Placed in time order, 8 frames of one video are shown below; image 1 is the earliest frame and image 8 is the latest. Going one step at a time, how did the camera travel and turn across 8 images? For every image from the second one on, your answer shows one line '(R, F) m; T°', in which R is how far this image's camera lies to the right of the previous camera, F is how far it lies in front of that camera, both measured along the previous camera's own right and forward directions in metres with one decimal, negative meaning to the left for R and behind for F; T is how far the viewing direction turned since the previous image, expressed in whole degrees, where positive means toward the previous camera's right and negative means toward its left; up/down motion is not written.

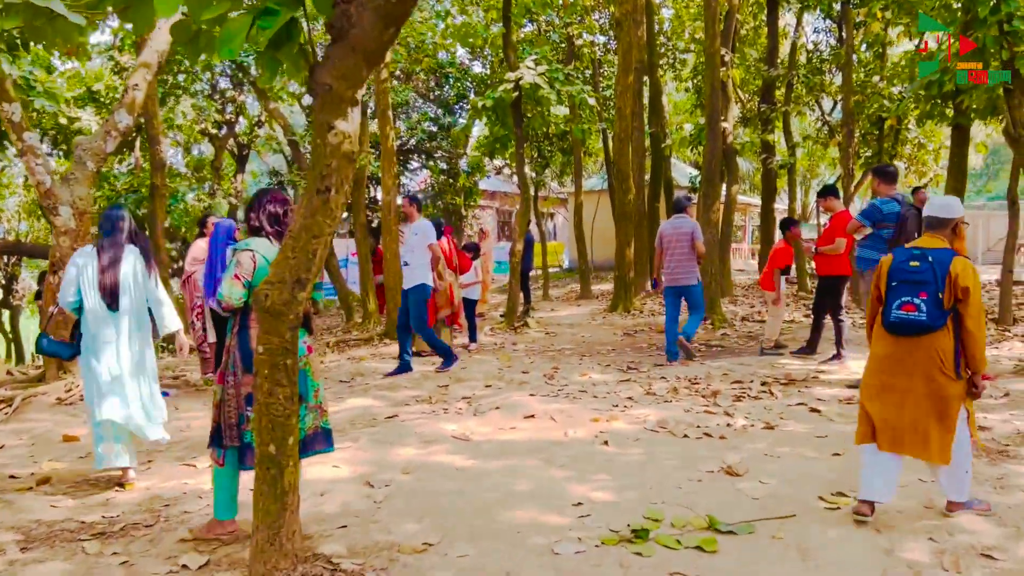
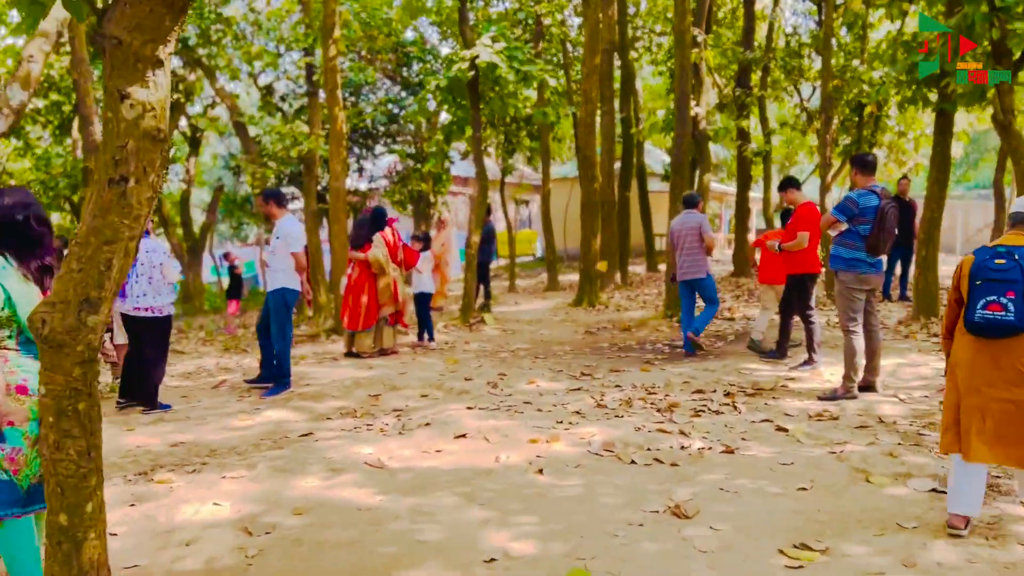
(+0.3, +0.8) m; +1°
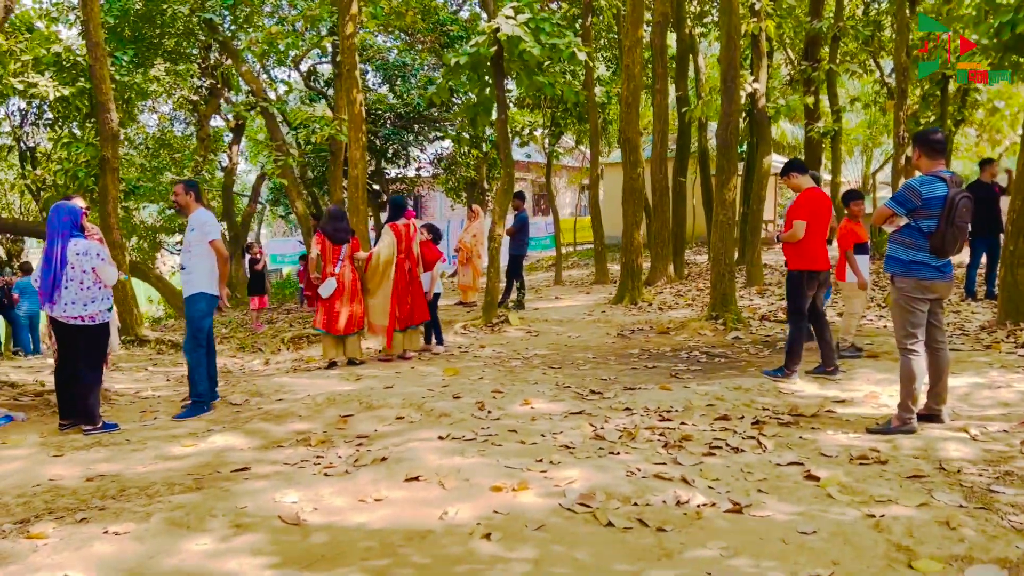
(+0.6, +1.0) m; -5°
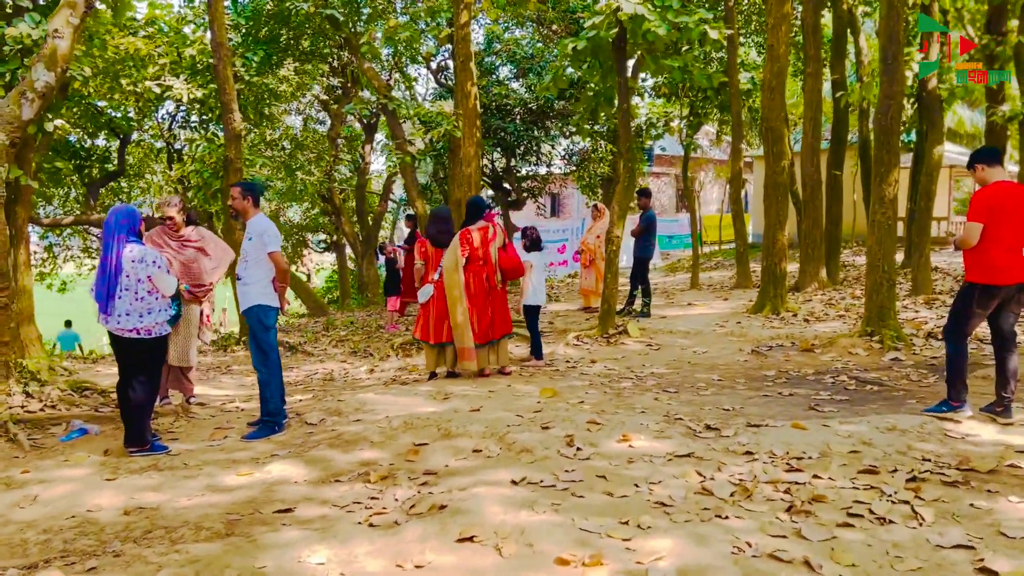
(+0.3, +0.9) m; -10°
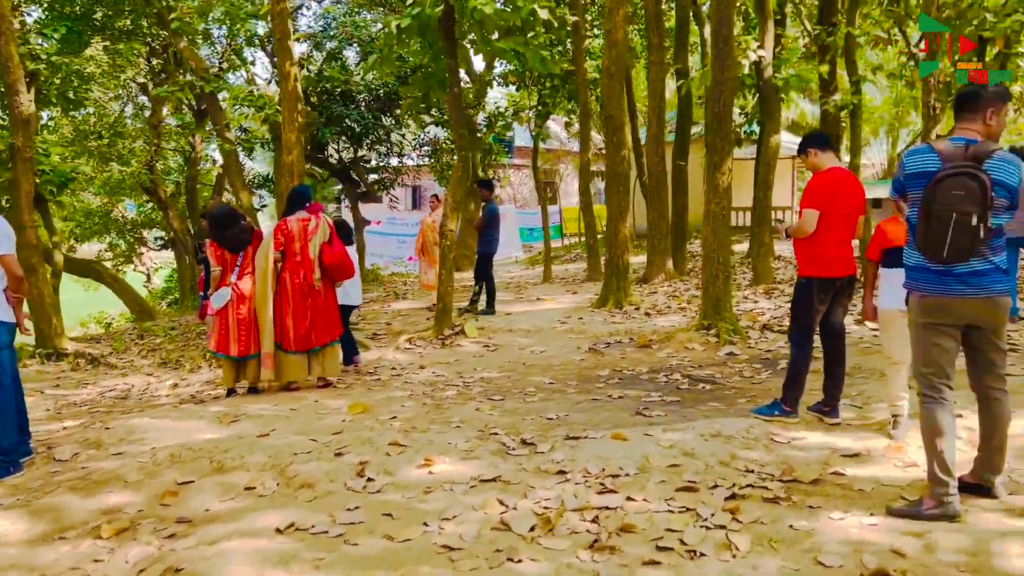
(+0.5, +0.7) m; +8°
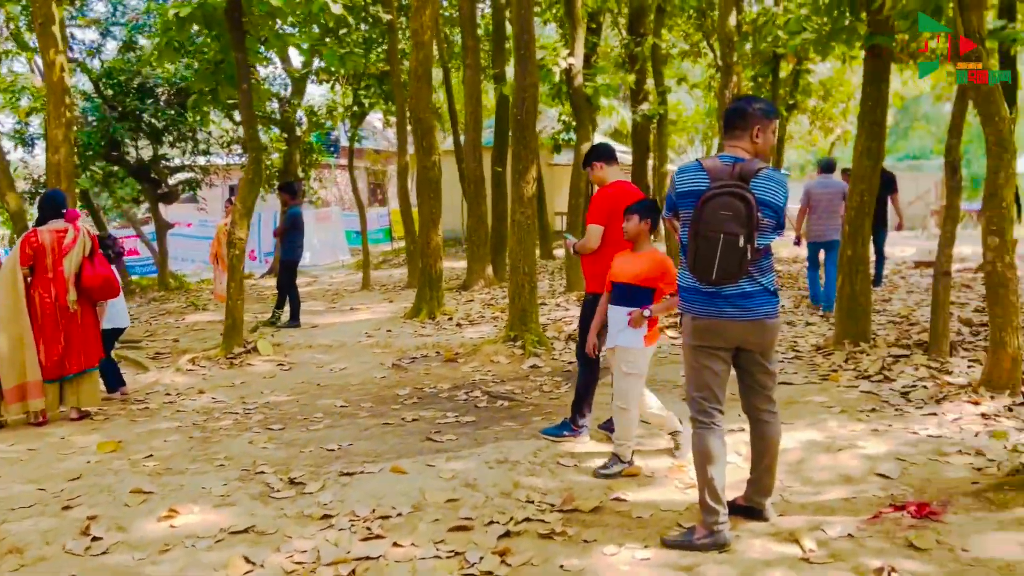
(+0.4, +0.3) m; +11°
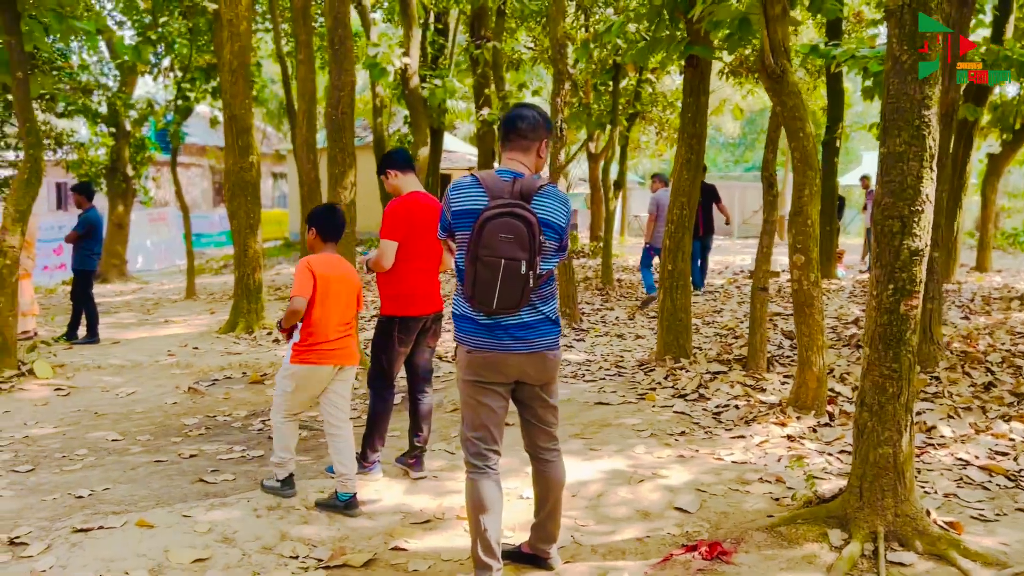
(+0.5, +0.4) m; +9°
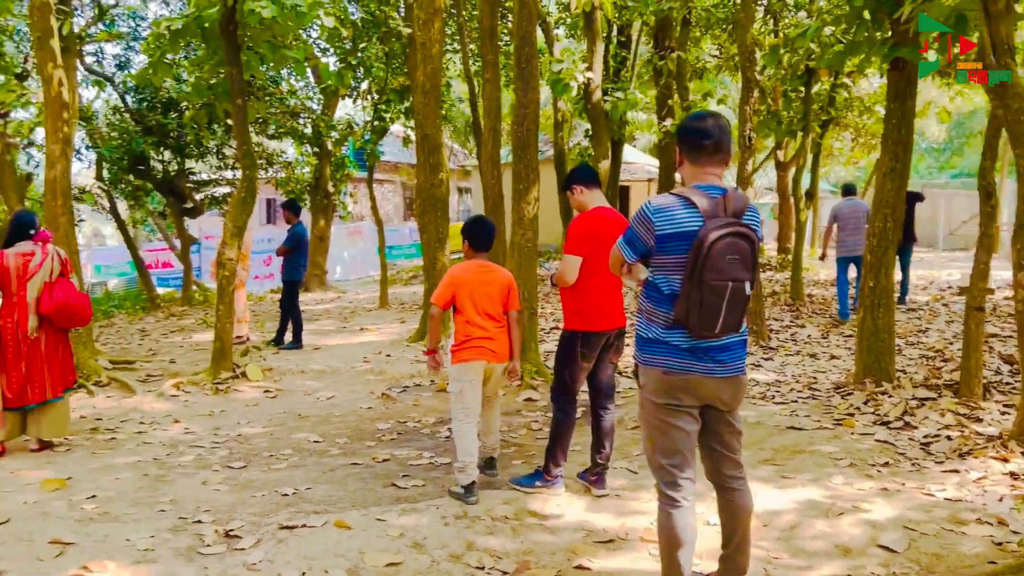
(0.0, 0.0) m; -12°
